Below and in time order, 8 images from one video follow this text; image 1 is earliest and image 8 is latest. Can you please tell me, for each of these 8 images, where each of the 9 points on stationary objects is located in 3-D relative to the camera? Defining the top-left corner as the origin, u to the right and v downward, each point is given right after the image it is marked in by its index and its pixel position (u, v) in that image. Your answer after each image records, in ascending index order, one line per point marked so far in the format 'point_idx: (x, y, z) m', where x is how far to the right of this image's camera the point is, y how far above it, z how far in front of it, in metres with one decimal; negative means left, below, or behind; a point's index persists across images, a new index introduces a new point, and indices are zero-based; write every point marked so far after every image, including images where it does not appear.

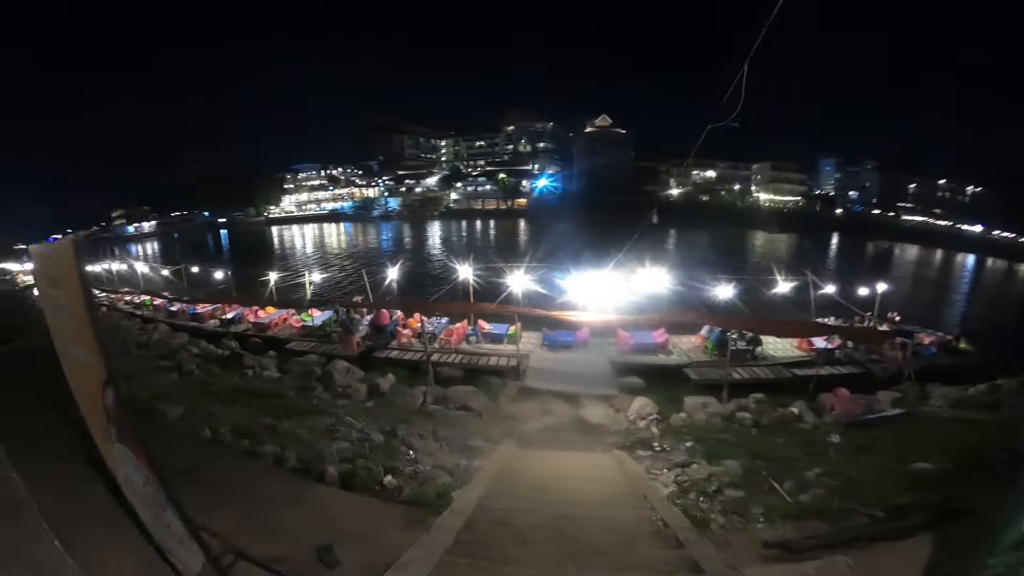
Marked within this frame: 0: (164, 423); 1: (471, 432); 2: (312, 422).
0: (-6.6, -2.6, +10.1) m
1: (-0.8, -2.6, +9.8) m
2: (-4.1, -2.6, +11.0) m
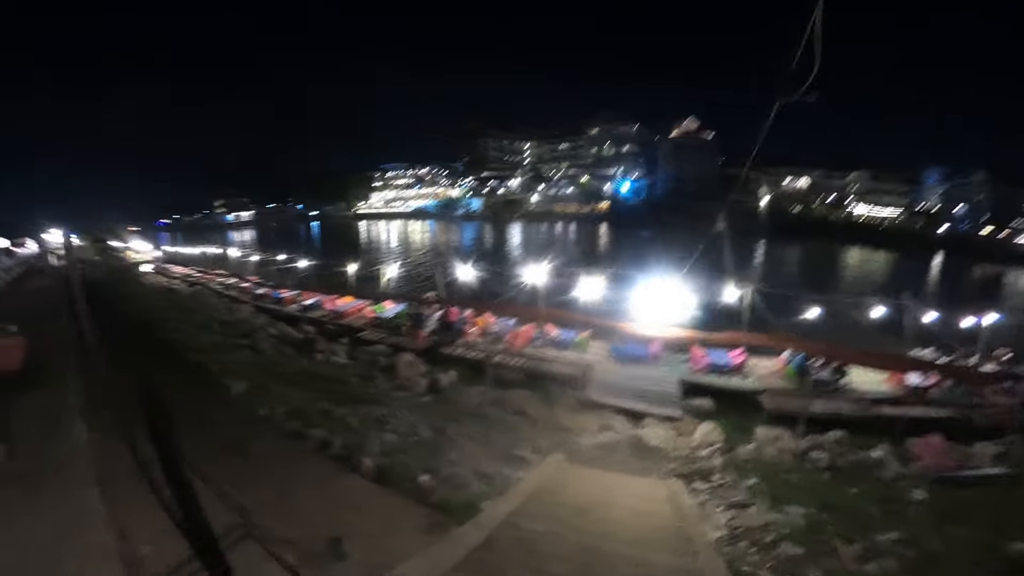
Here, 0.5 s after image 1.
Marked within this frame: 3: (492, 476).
0: (-5.6, -2.3, +10.7) m
1: (+0.1, -2.7, +9.6) m
2: (-3.0, -2.5, +11.3) m
3: (-0.3, -2.5, +7.4) m
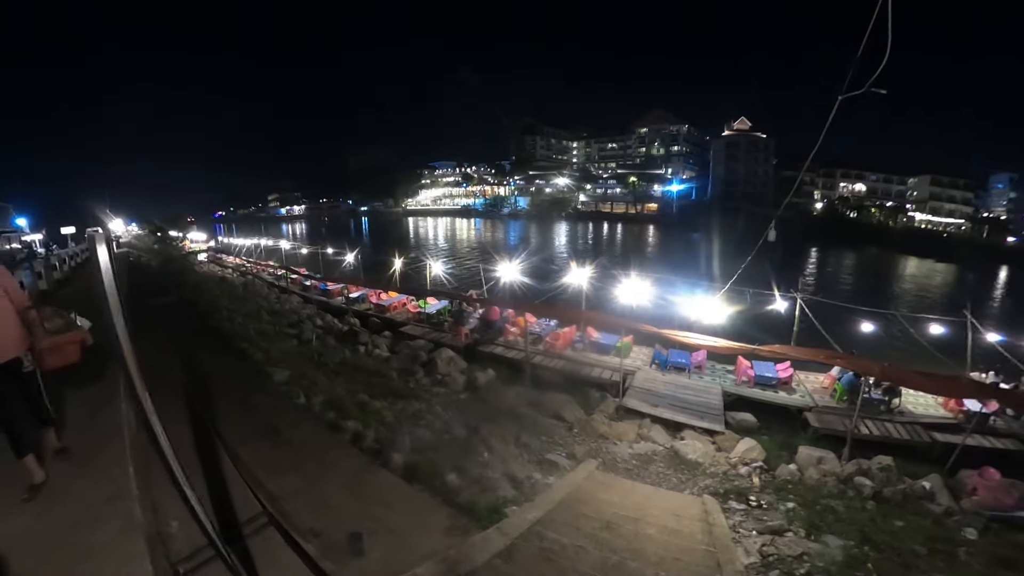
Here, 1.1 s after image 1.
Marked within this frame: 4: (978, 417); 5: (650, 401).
0: (-4.9, -2.2, +11.2) m
1: (+0.7, -2.7, +9.6) m
2: (-2.3, -2.4, +11.5) m
3: (+0.1, -2.6, +7.5) m
4: (+9.8, -2.7, +11.7) m
5: (+3.0, -2.5, +12.1) m
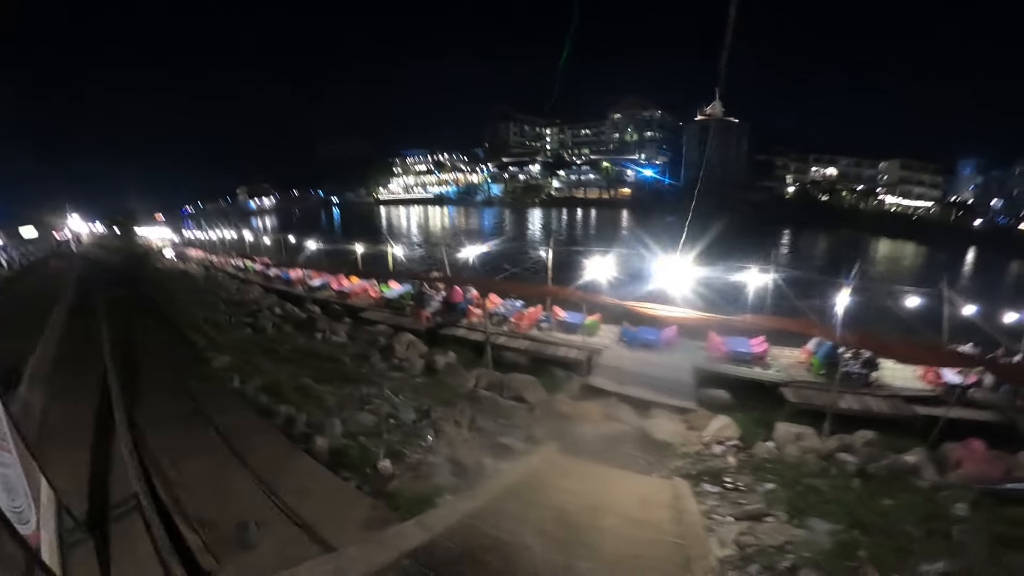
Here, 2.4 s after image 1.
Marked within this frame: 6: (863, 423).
0: (-5.7, -1.8, +10.1) m
1: (0.0, -2.2, +8.7) m
2: (-3.1, -1.9, +10.5) m
3: (-0.5, -2.1, +6.6) m
4: (+9.0, -2.0, +11.2) m
5: (+2.2, -1.9, +11.3) m
6: (+7.0, -2.7, +10.9) m
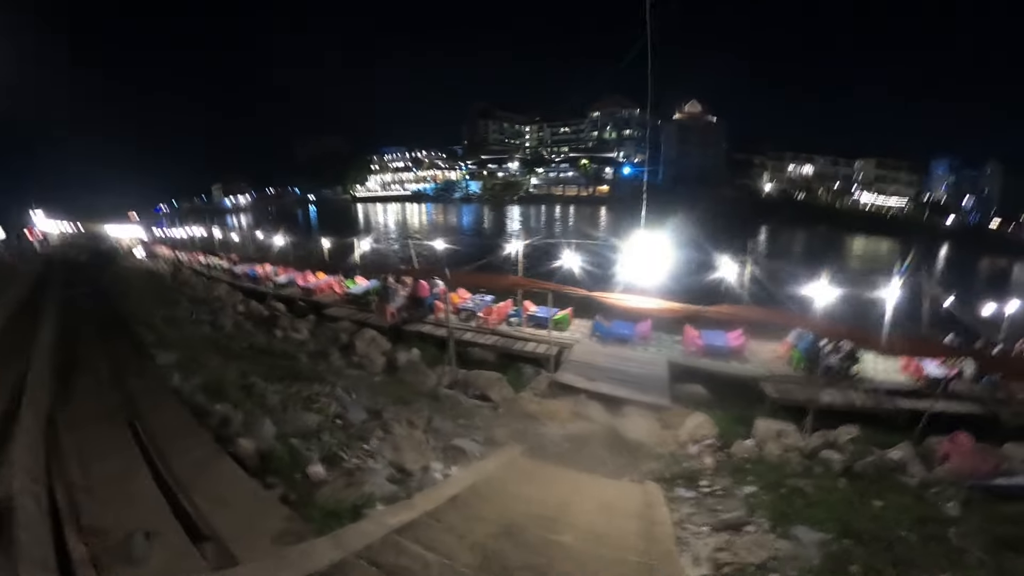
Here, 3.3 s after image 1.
0: (-6.3, -1.6, +9.1) m
1: (-0.6, -2.1, +8.0) m
2: (-3.7, -1.8, +9.7) m
3: (-1.0, -2.0, +5.8) m
4: (+8.3, -1.8, +10.8) m
5: (+1.5, -1.7, +10.7) m
6: (+6.3, -2.5, +10.4) m
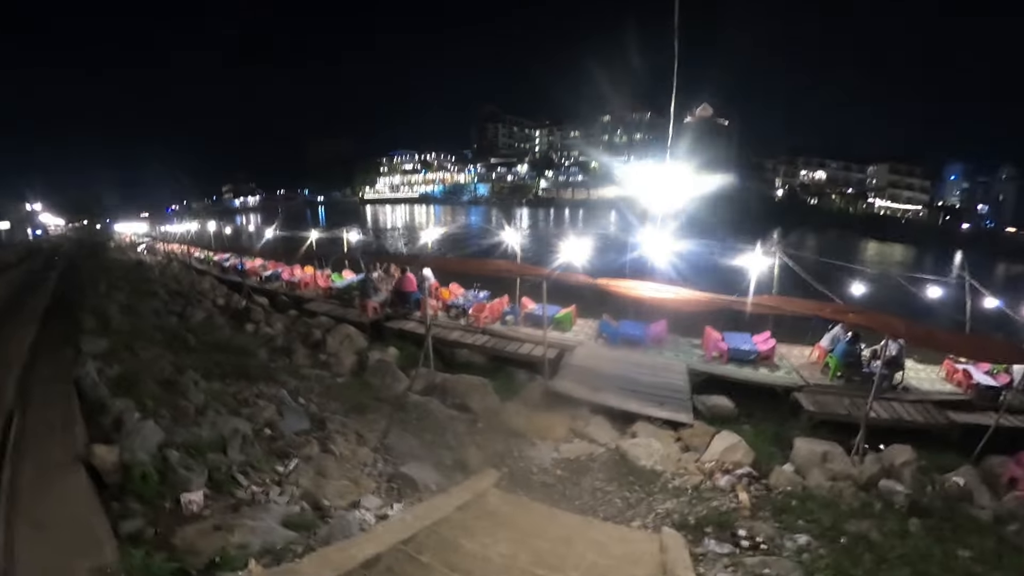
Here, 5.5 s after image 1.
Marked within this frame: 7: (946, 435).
0: (-6.5, -1.3, +7.5) m
1: (-0.9, -1.9, +6.3) m
2: (-3.9, -1.5, +8.0) m
3: (-1.3, -1.7, +4.1) m
4: (+8.1, -1.8, +9.0) m
5: (+1.3, -1.6, +8.9) m
6: (+6.1, -2.4, +8.6) m
7: (+7.1, -2.4, +8.7) m
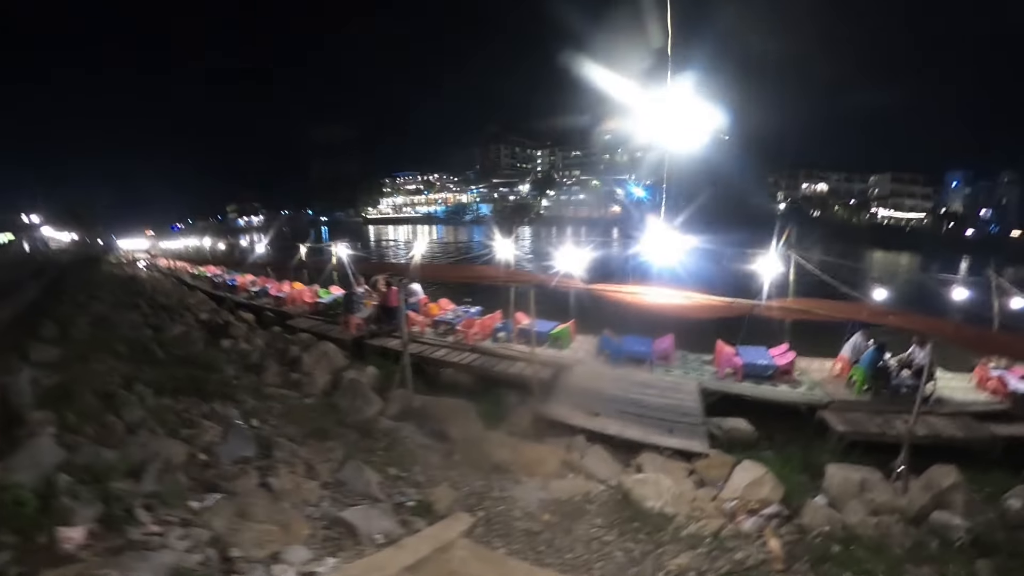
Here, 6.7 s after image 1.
0: (-6.7, -1.4, +6.5) m
1: (-1.0, -1.9, +5.2) m
2: (-4.1, -1.7, +7.0) m
3: (-1.5, -1.7, +3.1) m
4: (+8.0, -1.9, +7.8) m
5: (+1.2, -1.7, +7.9) m
6: (+5.9, -2.5, +7.5) m
7: (+6.9, -2.5, +7.6) m
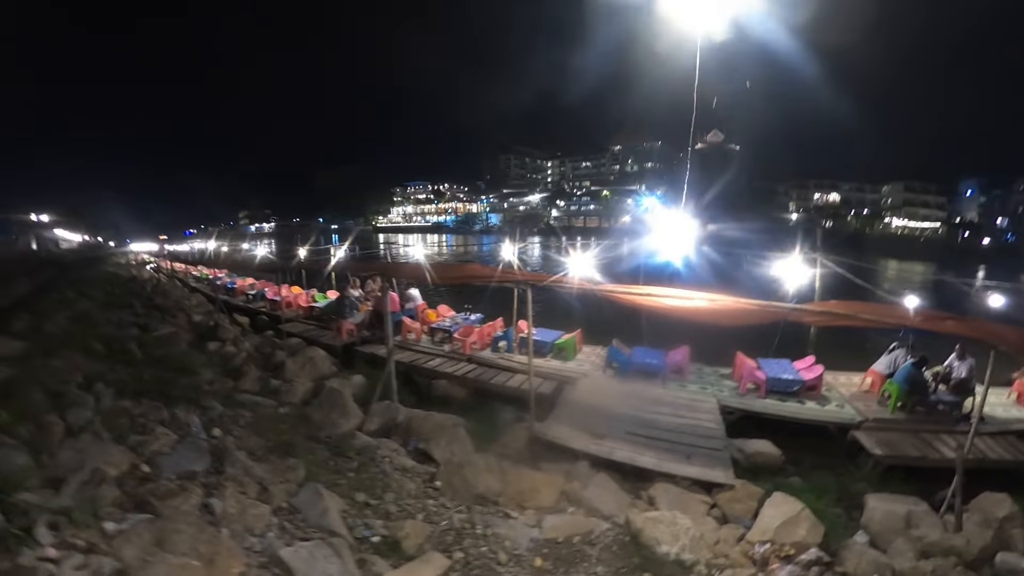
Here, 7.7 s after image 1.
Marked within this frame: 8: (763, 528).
0: (-6.8, -1.3, +5.8) m
1: (-1.1, -1.9, +4.4) m
2: (-4.2, -1.6, +6.2) m
3: (-1.7, -1.6, +2.3) m
4: (+7.9, -2.0, +6.8) m
5: (+1.1, -1.8, +7.0) m
6: (+5.9, -2.7, +6.5) m
7: (+6.8, -2.7, +6.6) m
8: (+2.2, -2.1, +4.7) m
